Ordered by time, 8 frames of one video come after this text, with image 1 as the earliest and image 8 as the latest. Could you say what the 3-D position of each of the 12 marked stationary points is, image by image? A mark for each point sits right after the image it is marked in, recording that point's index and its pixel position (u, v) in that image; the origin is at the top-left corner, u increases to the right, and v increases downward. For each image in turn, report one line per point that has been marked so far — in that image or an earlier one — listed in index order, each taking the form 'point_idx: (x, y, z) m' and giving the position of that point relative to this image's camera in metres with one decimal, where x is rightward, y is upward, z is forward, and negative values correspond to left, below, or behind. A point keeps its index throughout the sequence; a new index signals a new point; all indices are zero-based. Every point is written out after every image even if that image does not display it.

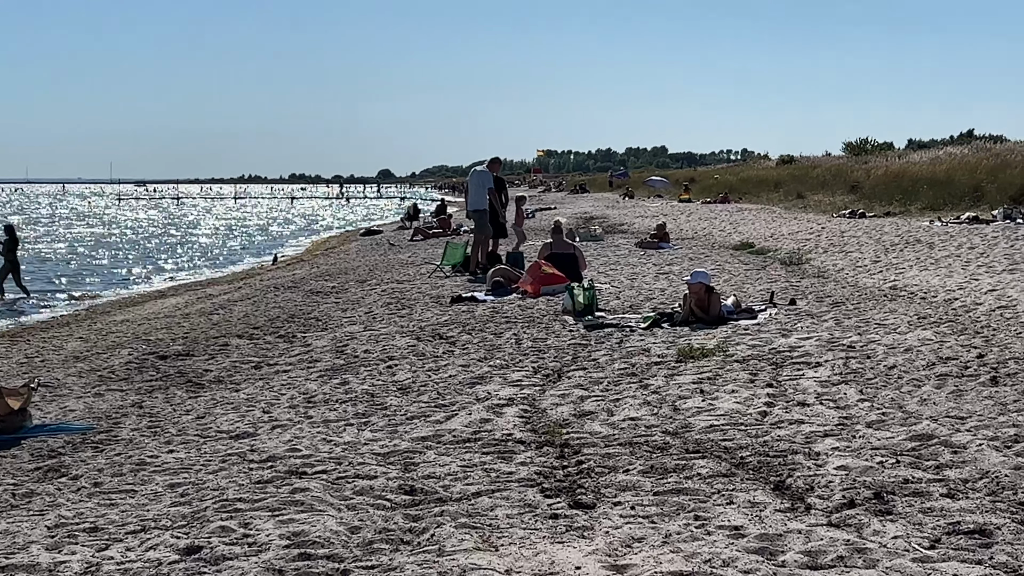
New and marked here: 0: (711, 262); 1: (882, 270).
0: (+2.2, +0.3, +17.8) m
1: (+3.5, +0.2, +15.2) m
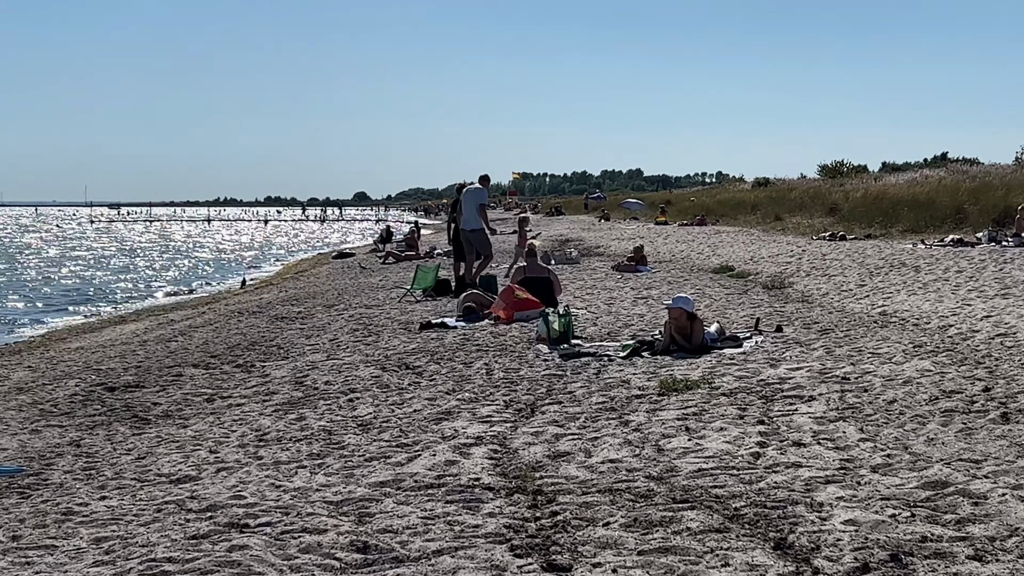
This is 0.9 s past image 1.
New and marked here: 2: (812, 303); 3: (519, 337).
0: (+1.9, 0.0, +17.2) m
1: (+3.2, -0.1, +14.6) m
2: (+2.6, -0.1, +14.1) m
3: (+0.1, -0.4, +11.5) m
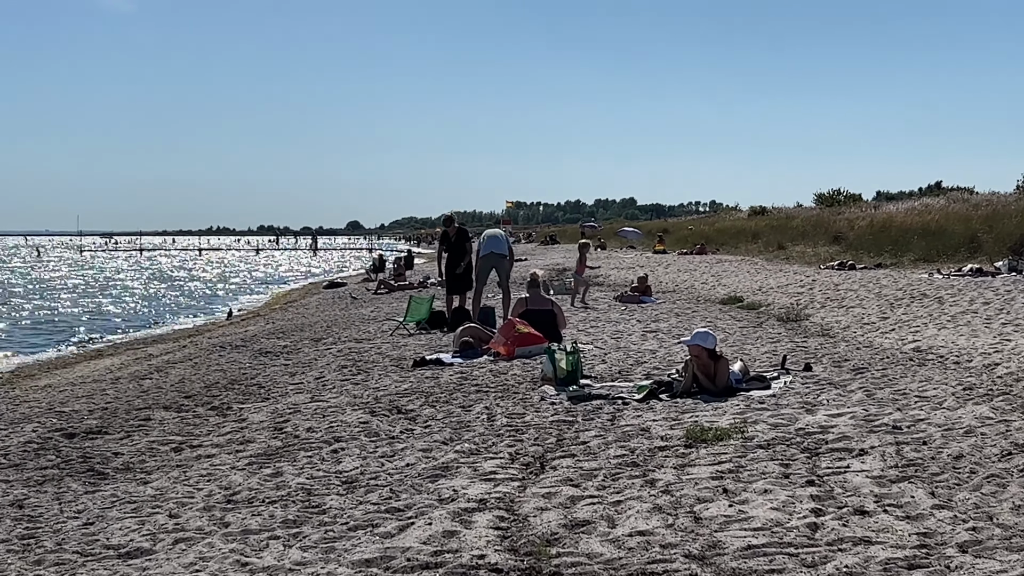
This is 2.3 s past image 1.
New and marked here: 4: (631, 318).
0: (+1.9, -0.3, +16.2) m
1: (+3.2, -0.3, +13.7) m
2: (+2.6, -0.4, +13.1) m
3: (+0.1, -0.6, +10.5) m
4: (+1.2, -0.3, +16.5) m
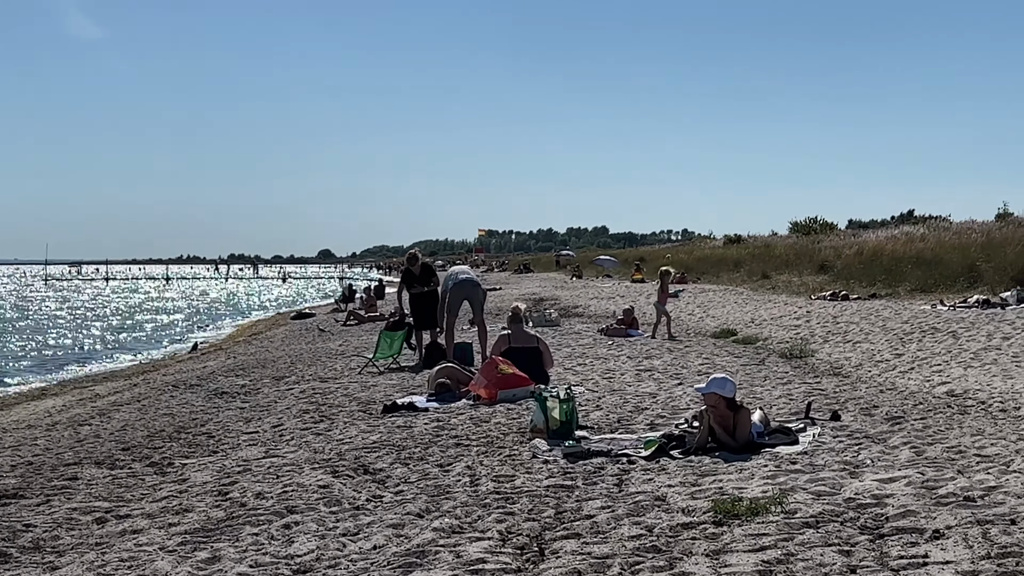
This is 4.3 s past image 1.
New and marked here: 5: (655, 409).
0: (+1.7, -0.6, +14.9) m
1: (+3.1, -0.6, +12.4) m
2: (+2.5, -0.7, +11.9) m
3: (0.0, -0.8, +9.2) m
4: (+1.0, -0.6, +15.2) m
5: (+0.9, -0.7, +9.7) m
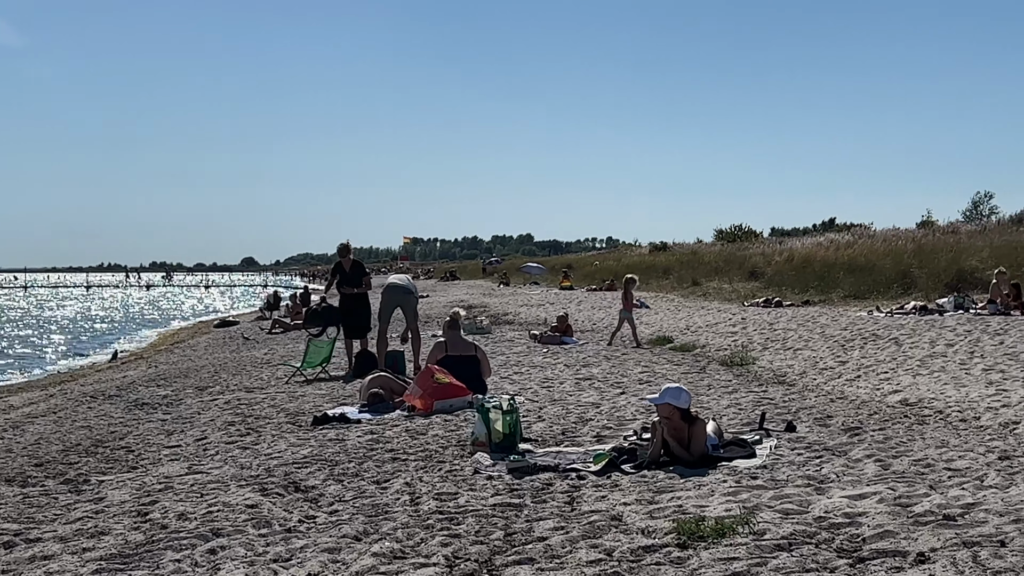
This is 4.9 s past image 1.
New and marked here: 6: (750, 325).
0: (+1.1, -0.7, +14.5) m
1: (+2.6, -0.6, +12.1) m
2: (+2.0, -0.7, +11.5) m
3: (-0.3, -0.8, +8.8) m
4: (+0.4, -0.7, +14.8) m
5: (+0.5, -0.8, +9.3) m
6: (+2.9, -0.5, +19.7) m
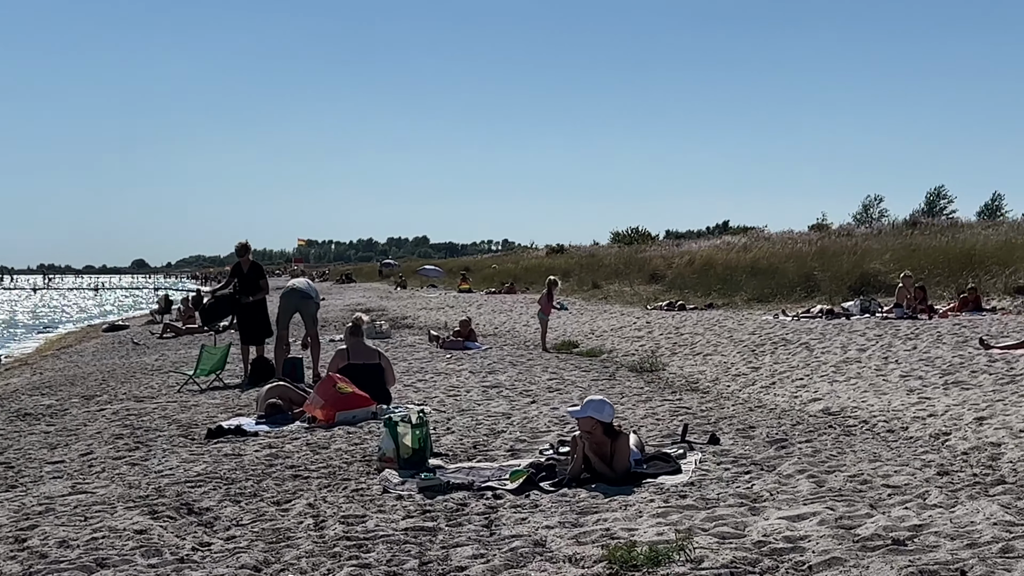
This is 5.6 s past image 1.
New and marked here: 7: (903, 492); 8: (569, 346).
0: (+0.3, -0.7, +14.1) m
1: (+1.9, -0.7, +11.7) m
2: (+1.4, -0.7, +11.1) m
3: (-0.8, -0.8, +8.2) m
4: (-0.5, -0.7, +14.3) m
5: (0.0, -0.8, +8.8) m
6: (+1.7, -0.5, +19.4) m
7: (+1.5, -0.8, +6.2) m
8: (+0.6, -0.6, +17.5) m
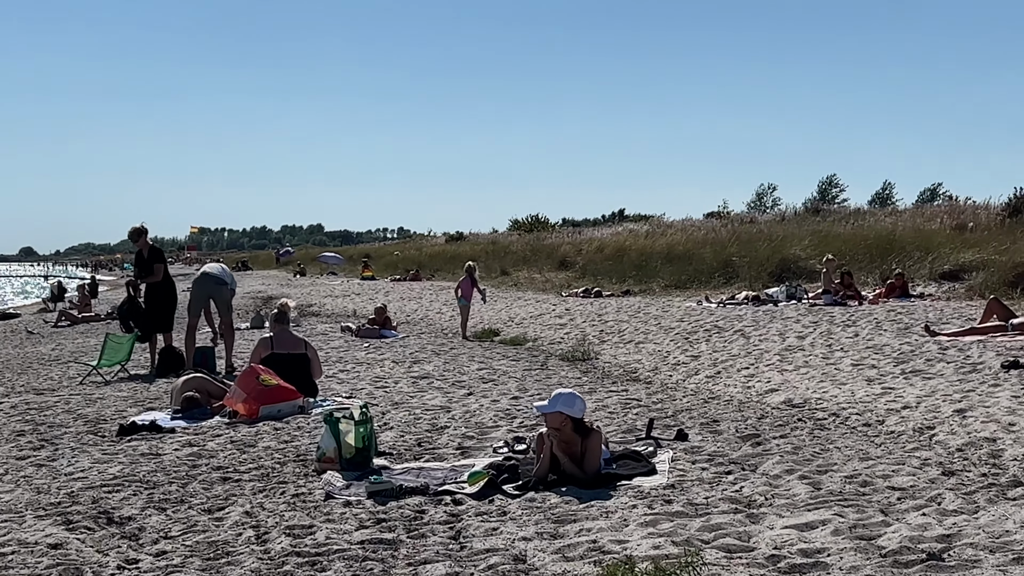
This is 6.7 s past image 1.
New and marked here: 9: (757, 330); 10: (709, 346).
0: (-0.4, -0.6, +13.4) m
1: (+1.4, -0.6, +11.2) m
2: (+0.9, -0.6, +10.5) m
3: (-1.1, -0.8, +7.5) m
4: (-1.1, -0.6, +13.6) m
5: (-0.3, -0.7, +8.1) m
6: (+0.7, -0.3, +18.8) m
7: (+1.4, -0.7, +5.6) m
8: (-0.2, -0.5, +16.8) m
9: (+2.2, -0.4, +14.4) m
10: (+1.6, -0.5, +13.3) m
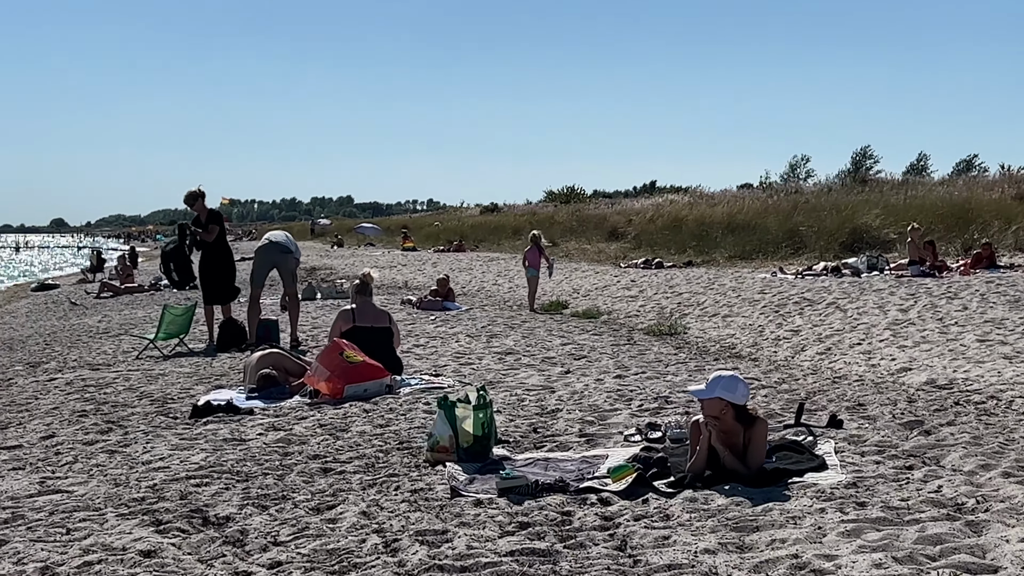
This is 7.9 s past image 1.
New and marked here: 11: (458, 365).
0: (+0.3, -0.3, +12.6) m
1: (+2.0, -0.4, +10.3) m
2: (+1.5, -0.4, +9.7) m
3: (-0.5, -0.6, +6.7) m
4: (-0.4, -0.3, +12.7) m
5: (+0.3, -0.6, +7.3) m
6: (+1.5, 0.0, +17.9) m
7: (+1.9, -0.6, +4.8) m
8: (+0.5, -0.2, +16.0) m
9: (+2.8, -0.1, +13.5) m
10: (+2.2, -0.2, +12.5) m
11: (-0.3, -0.5, +9.8) m
